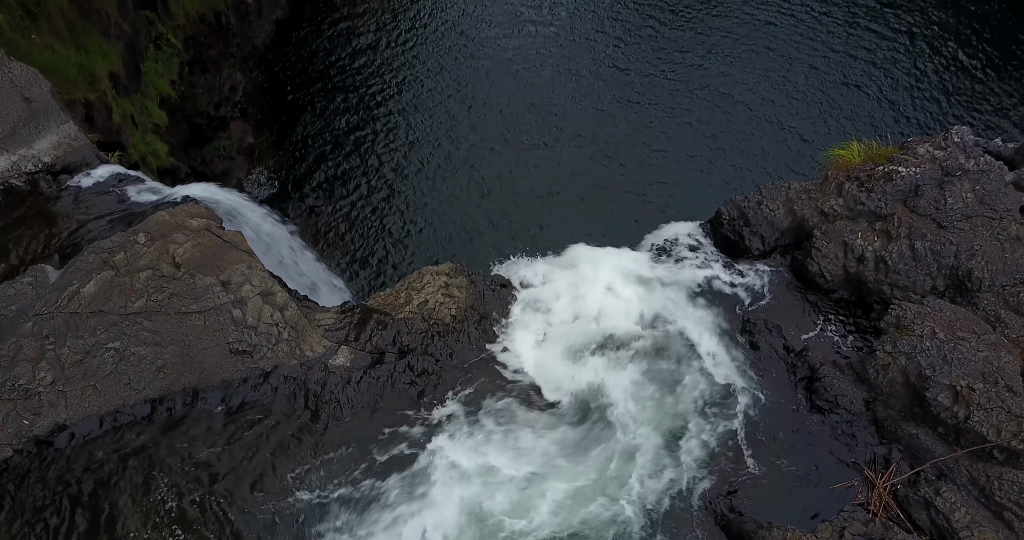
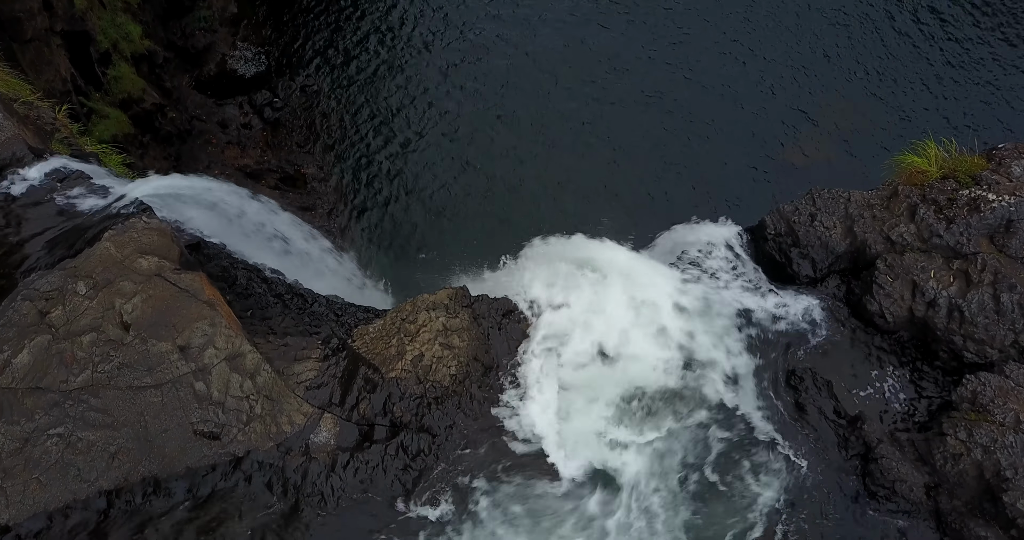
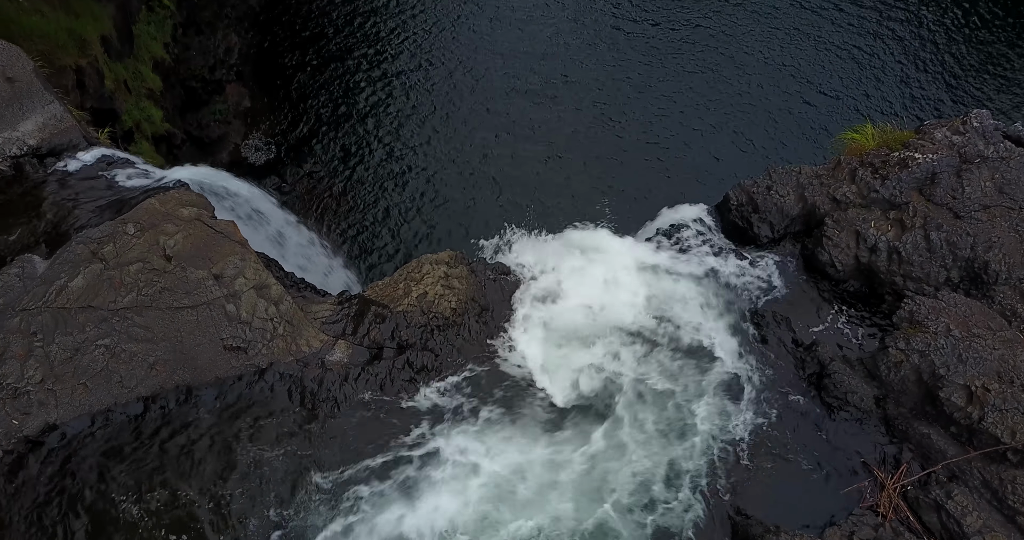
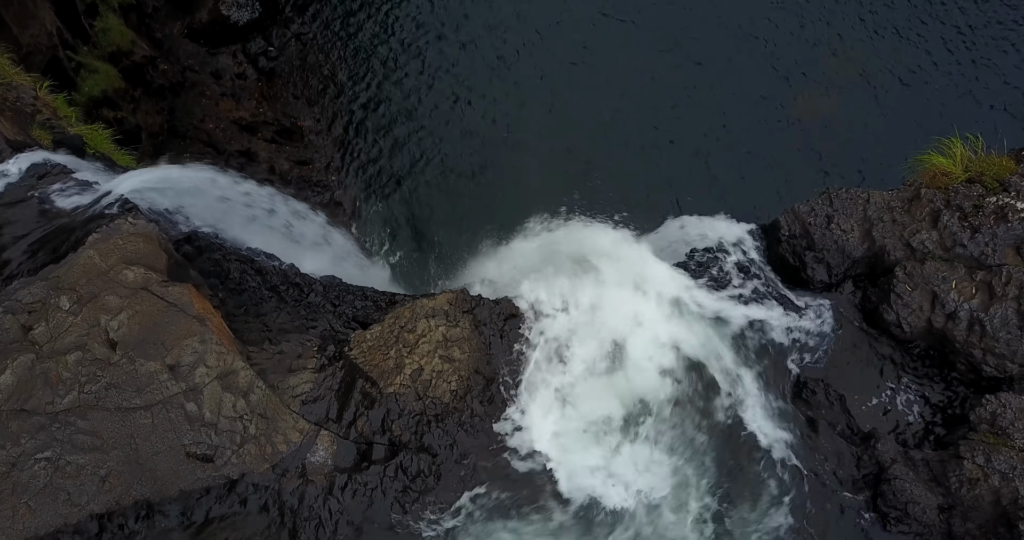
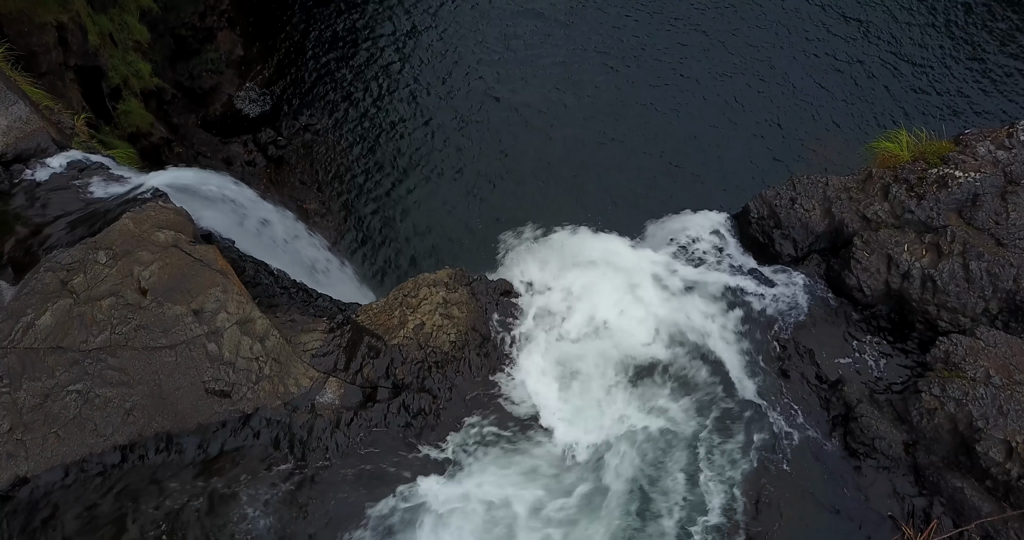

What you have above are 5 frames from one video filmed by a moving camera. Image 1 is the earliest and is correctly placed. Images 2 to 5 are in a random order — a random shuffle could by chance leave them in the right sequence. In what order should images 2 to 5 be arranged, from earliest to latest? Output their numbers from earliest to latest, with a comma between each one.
3, 5, 2, 4
